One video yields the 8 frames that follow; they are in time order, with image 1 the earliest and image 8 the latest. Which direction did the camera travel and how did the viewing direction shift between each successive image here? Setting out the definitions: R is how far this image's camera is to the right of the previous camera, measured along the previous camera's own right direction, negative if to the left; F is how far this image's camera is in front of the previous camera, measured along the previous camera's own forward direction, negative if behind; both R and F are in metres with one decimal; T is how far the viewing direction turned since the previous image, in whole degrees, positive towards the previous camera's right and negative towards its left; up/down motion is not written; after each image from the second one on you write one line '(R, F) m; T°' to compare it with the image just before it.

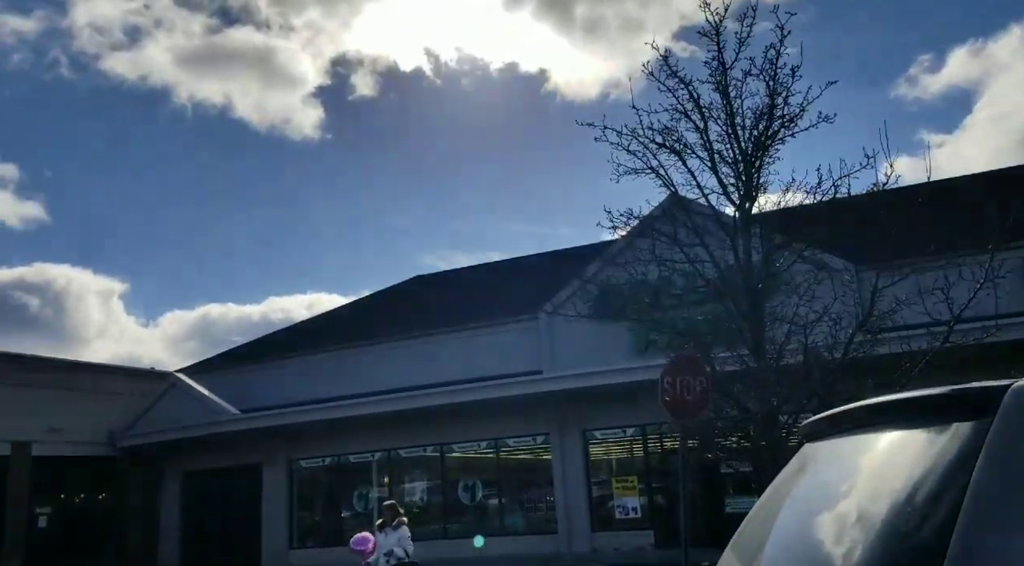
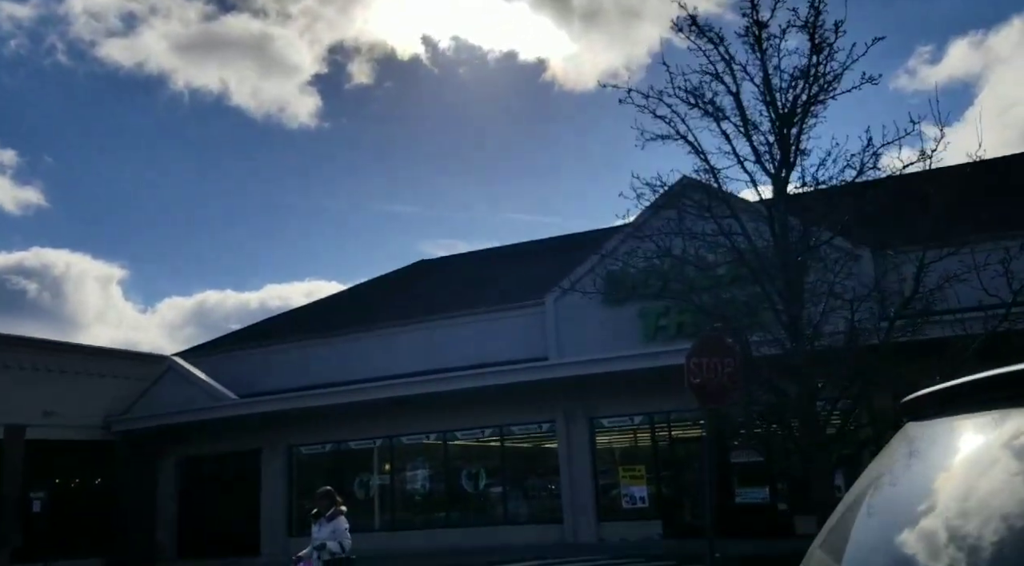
(-0.2, +0.5) m; 0°
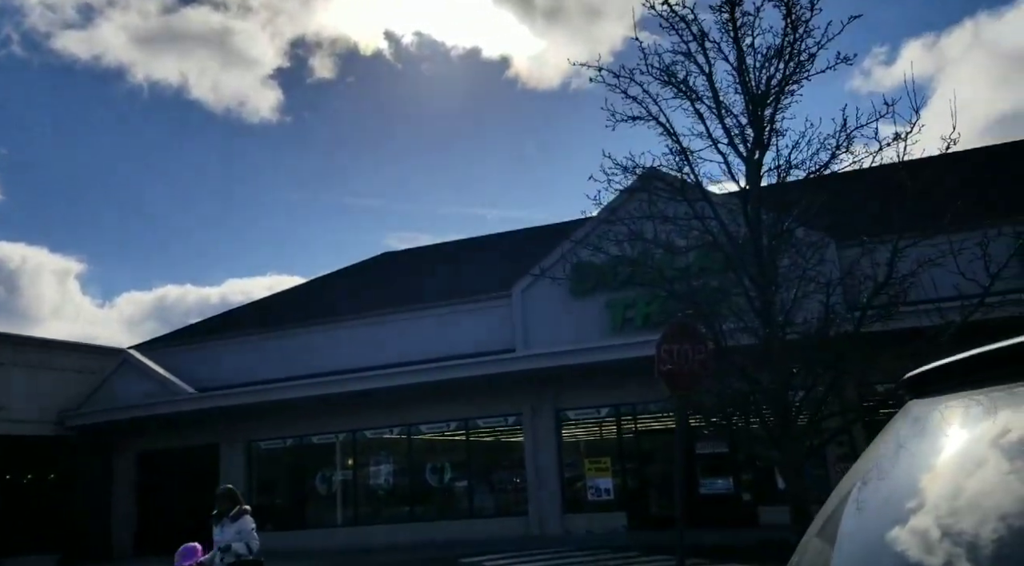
(0.0, +0.3) m; +2°
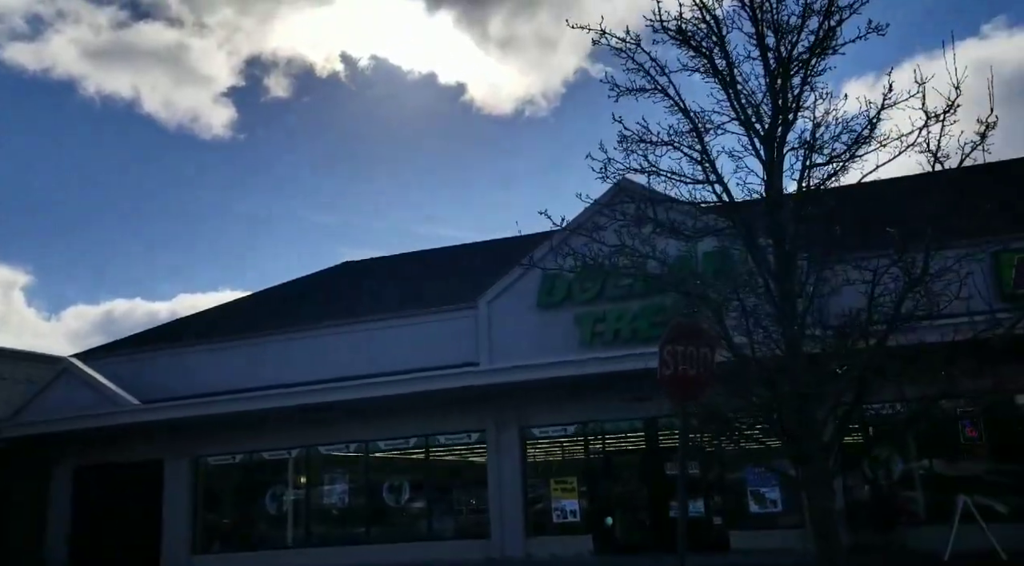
(-0.2, +0.8) m; +3°
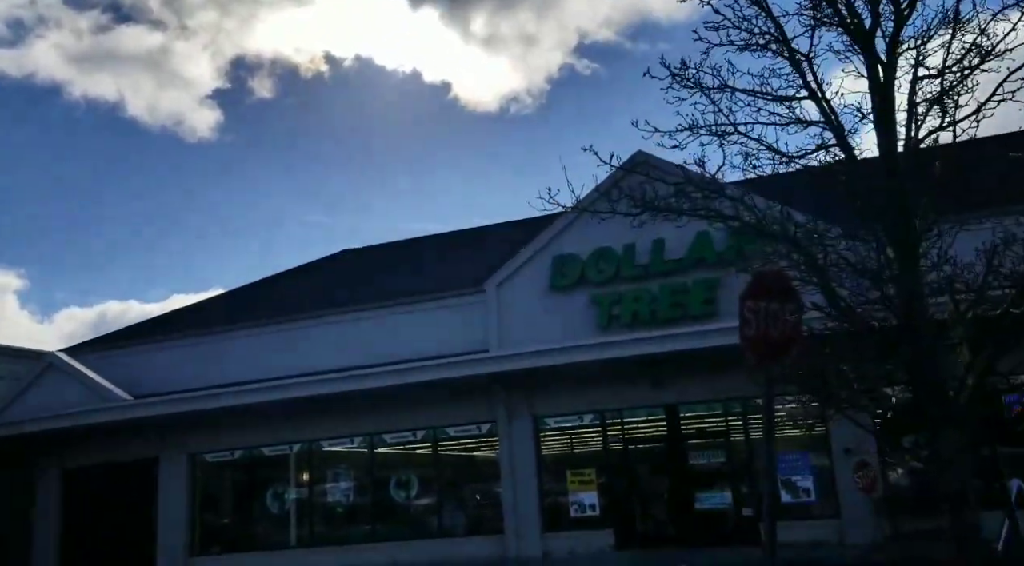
(-0.3, +1.0) m; 0°
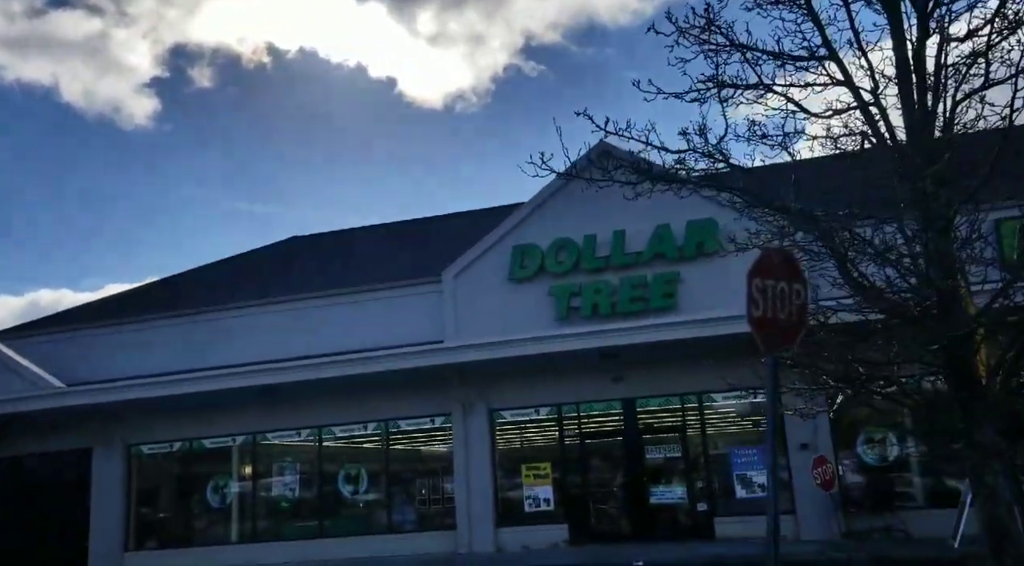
(-0.2, +0.5) m; +3°
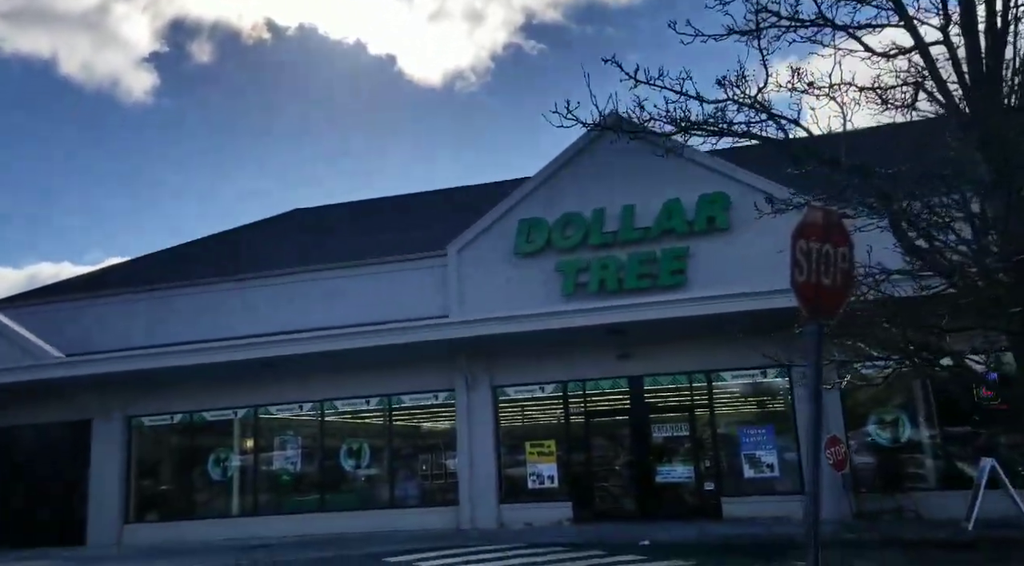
(+0.5, +0.4) m; -2°
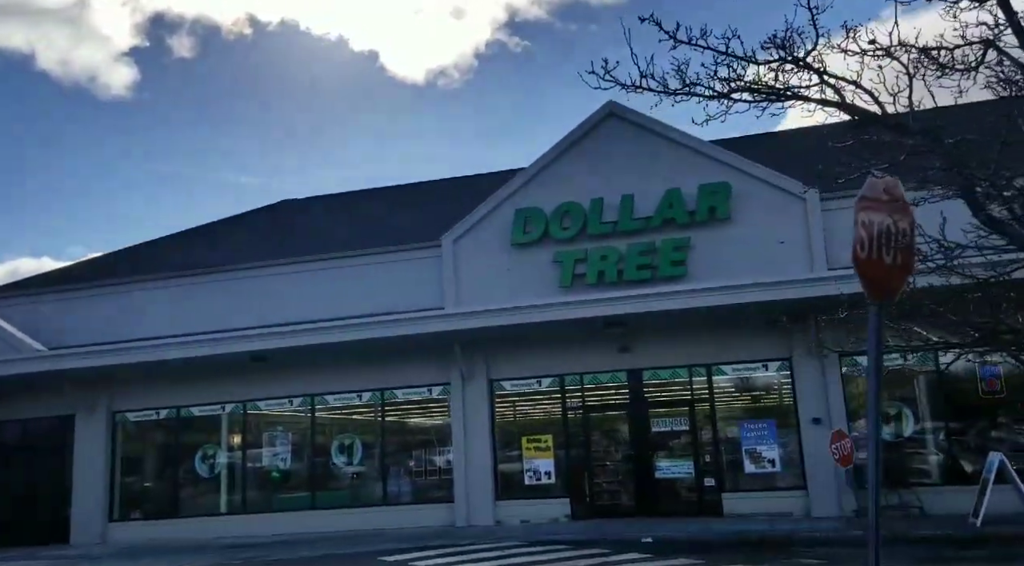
(-0.2, +0.4) m; +1°
